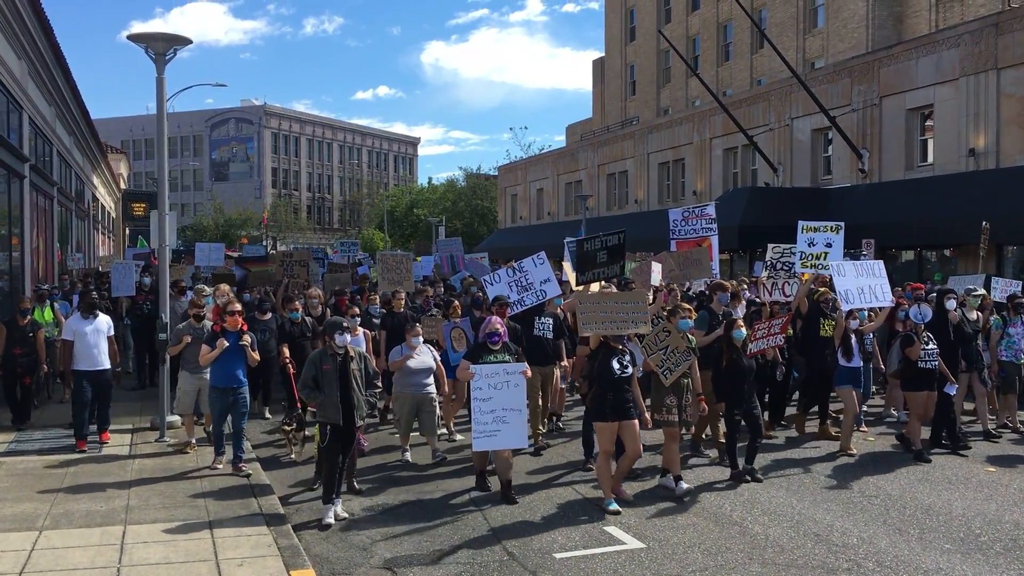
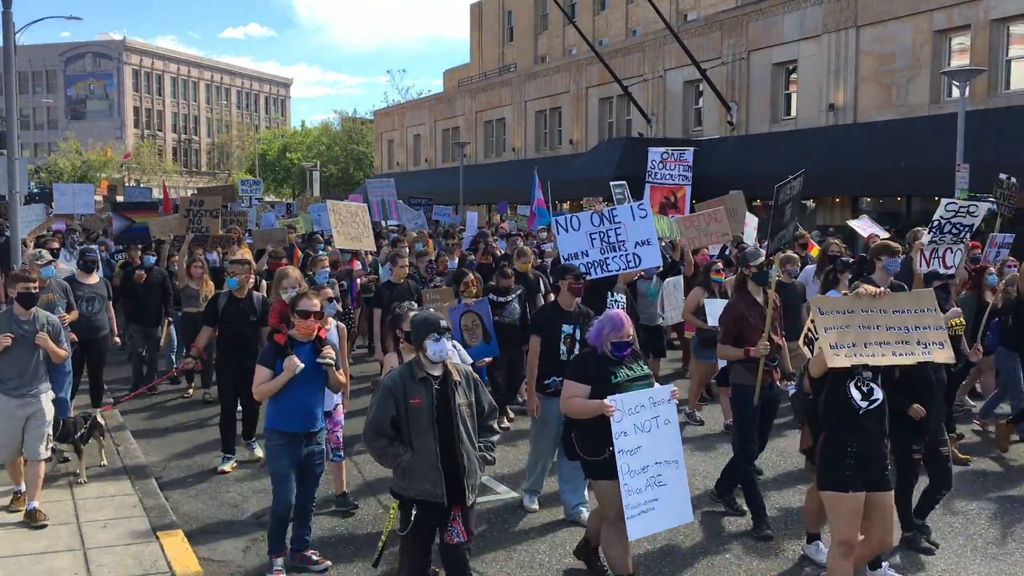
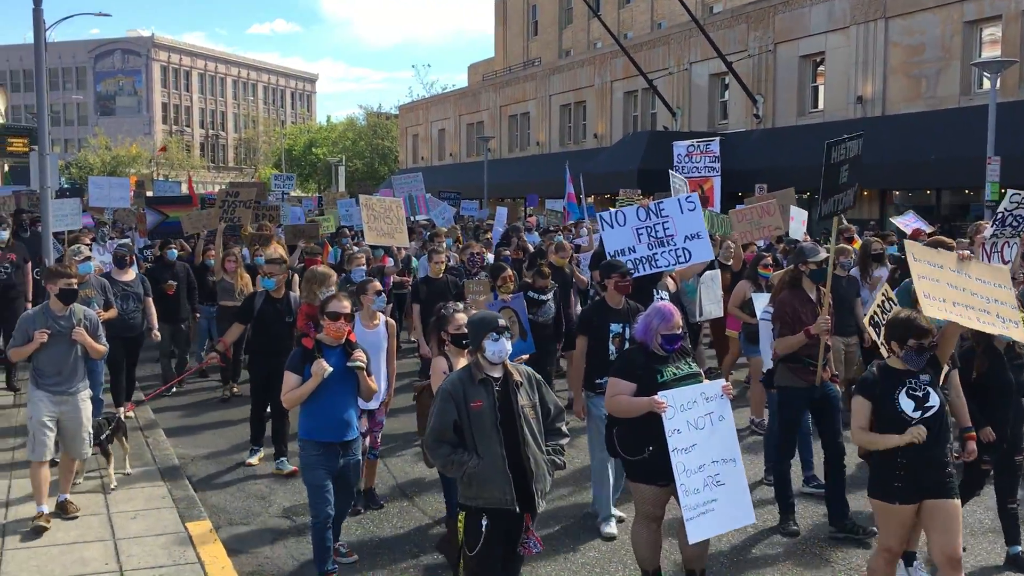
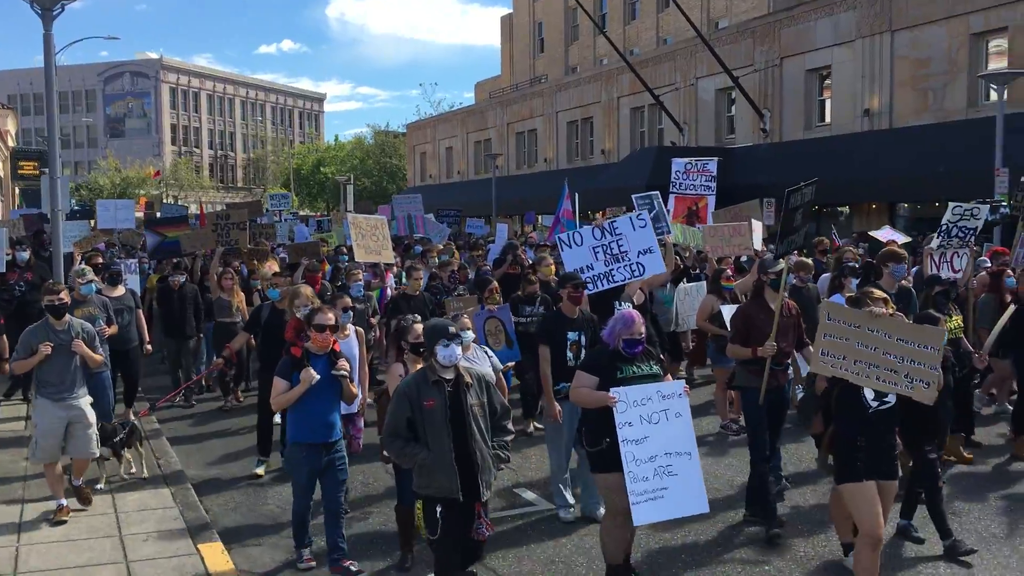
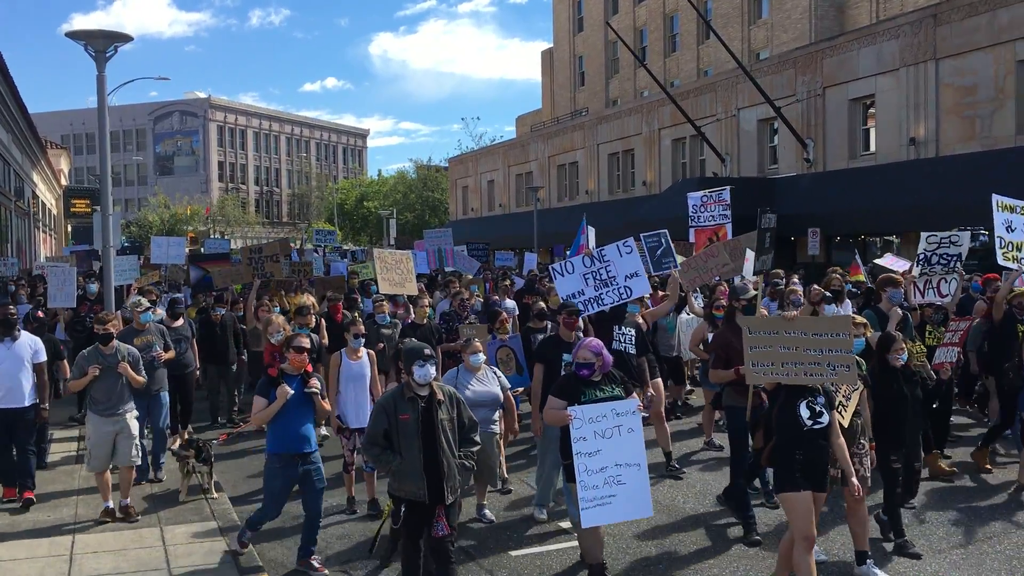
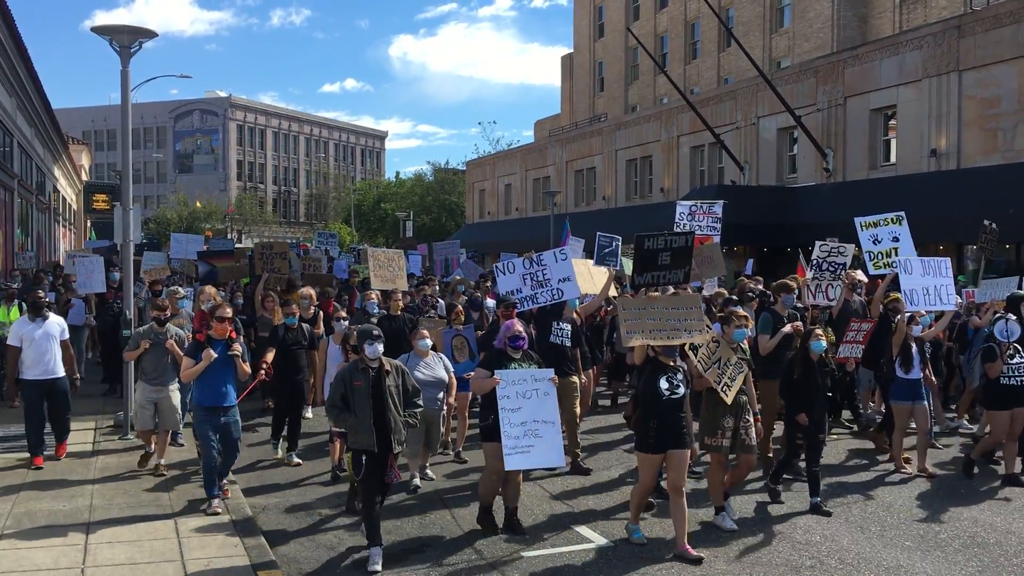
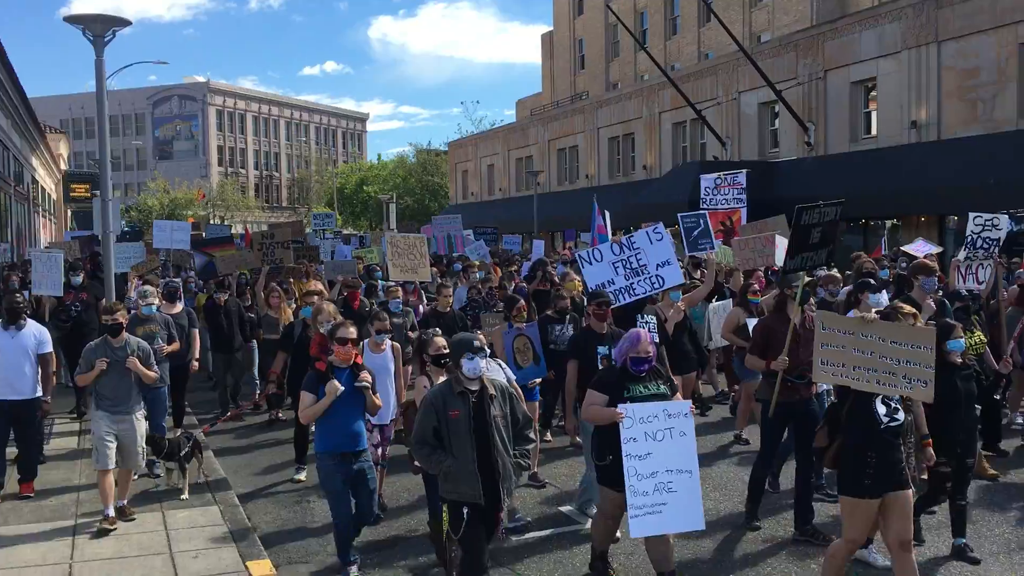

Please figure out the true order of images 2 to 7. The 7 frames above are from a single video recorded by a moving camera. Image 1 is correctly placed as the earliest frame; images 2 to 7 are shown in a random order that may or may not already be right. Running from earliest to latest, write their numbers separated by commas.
6, 5, 7, 4, 2, 3
